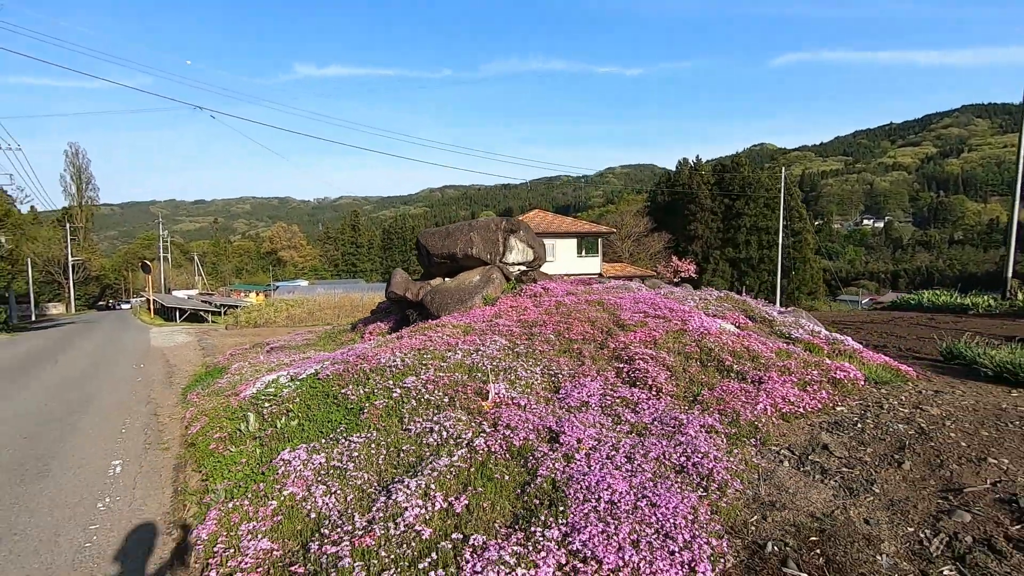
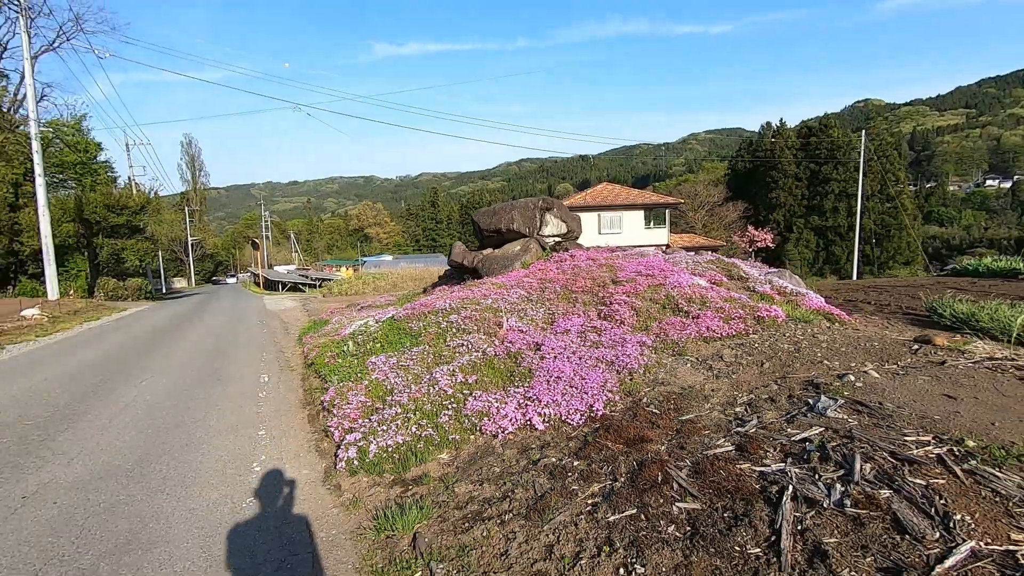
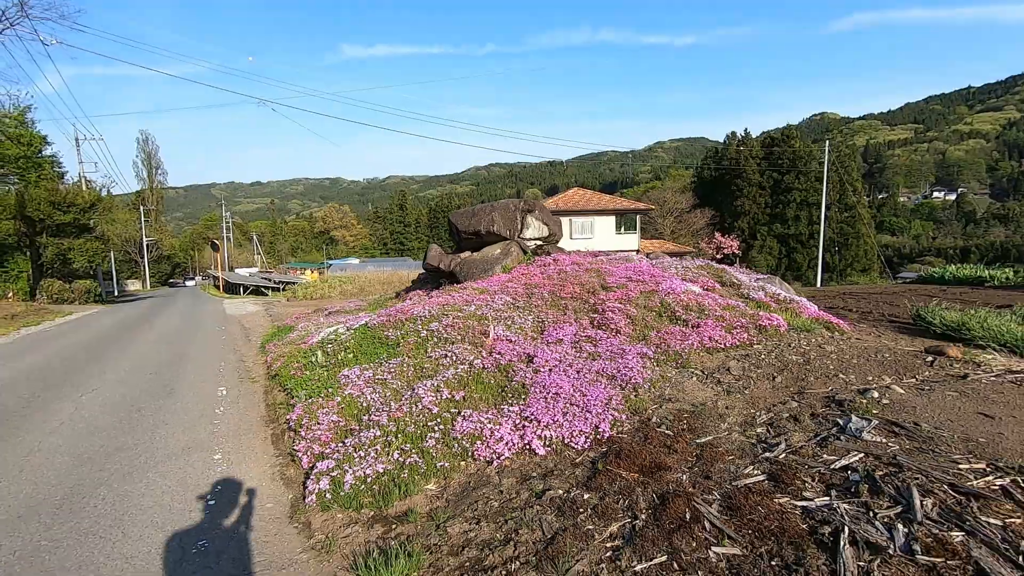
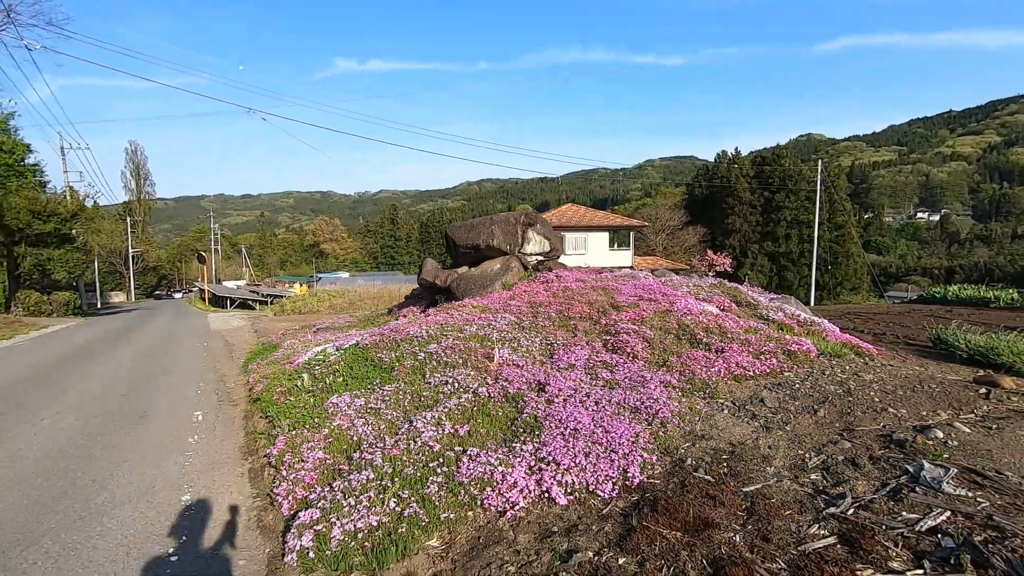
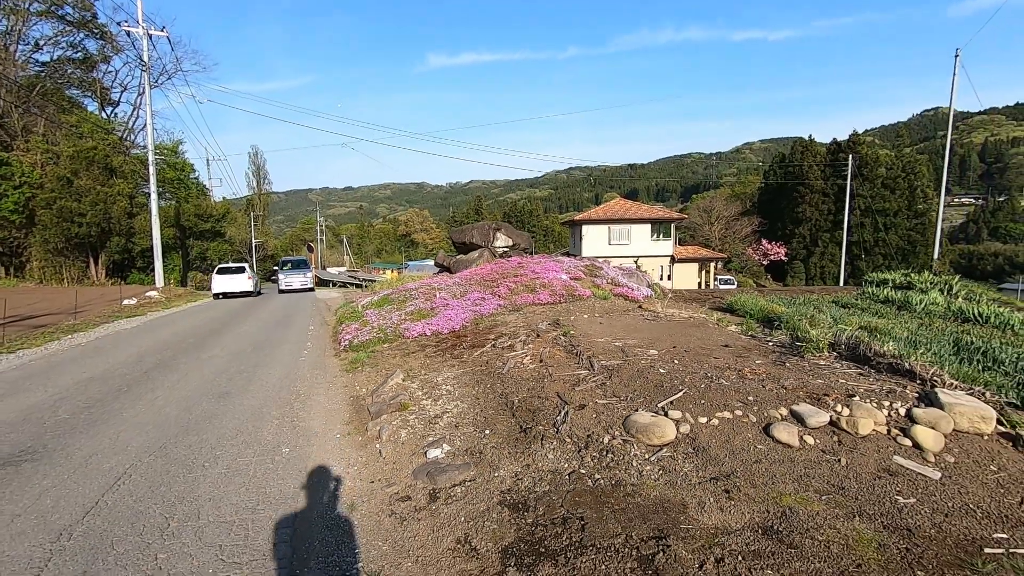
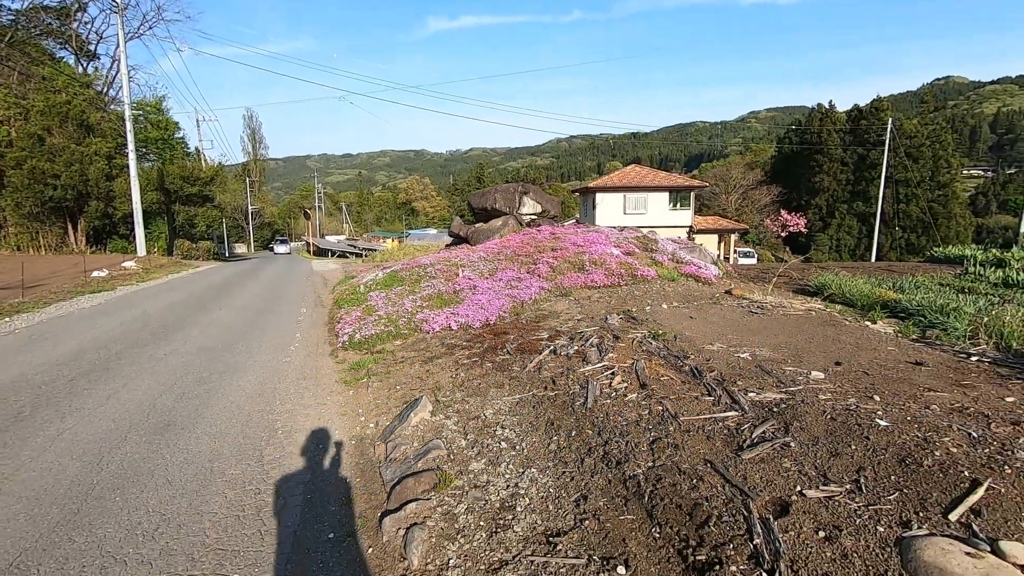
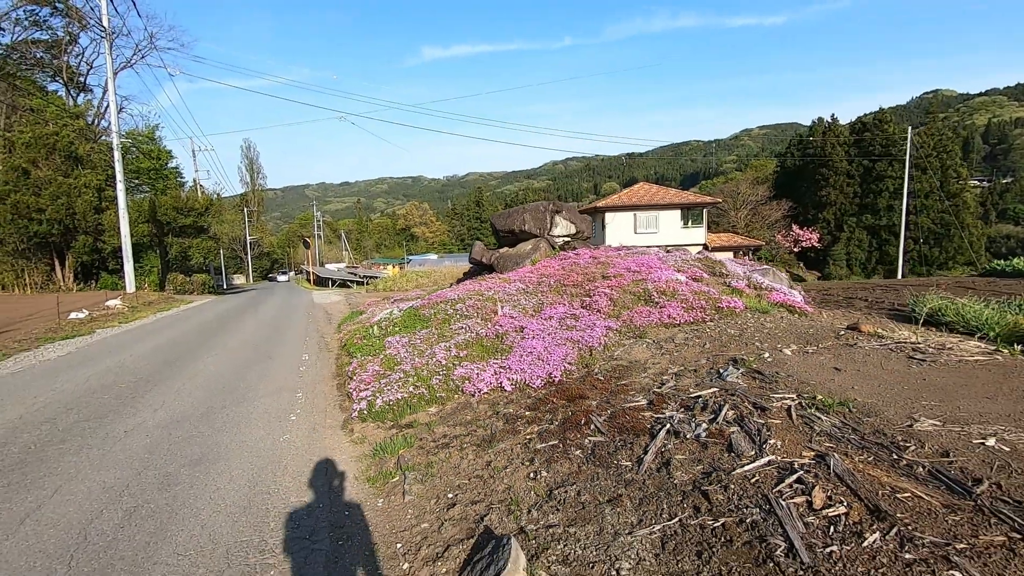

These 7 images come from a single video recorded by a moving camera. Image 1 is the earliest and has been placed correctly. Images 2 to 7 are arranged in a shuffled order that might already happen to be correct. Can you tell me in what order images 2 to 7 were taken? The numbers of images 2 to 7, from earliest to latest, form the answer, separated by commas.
4, 3, 2, 7, 6, 5
